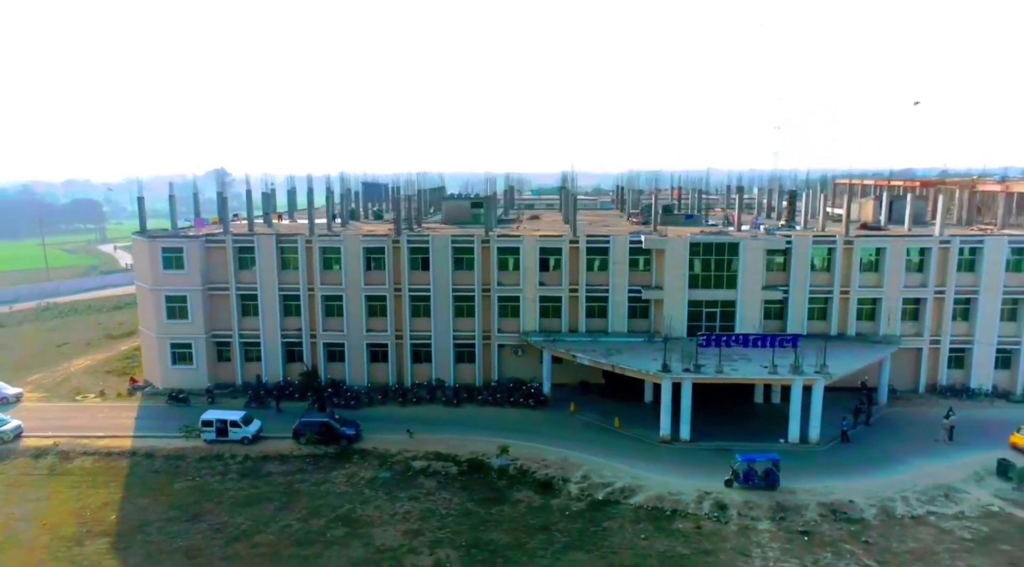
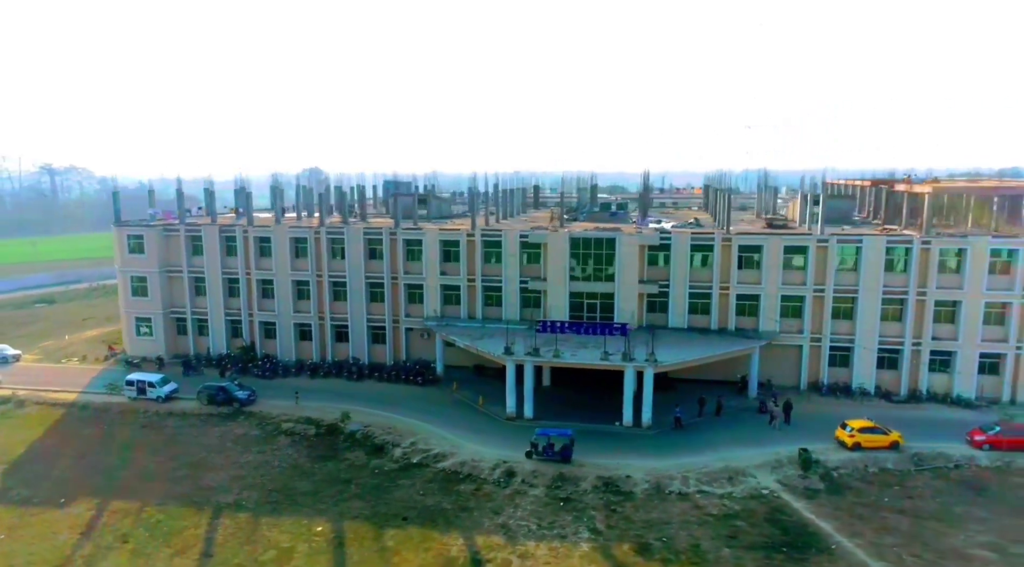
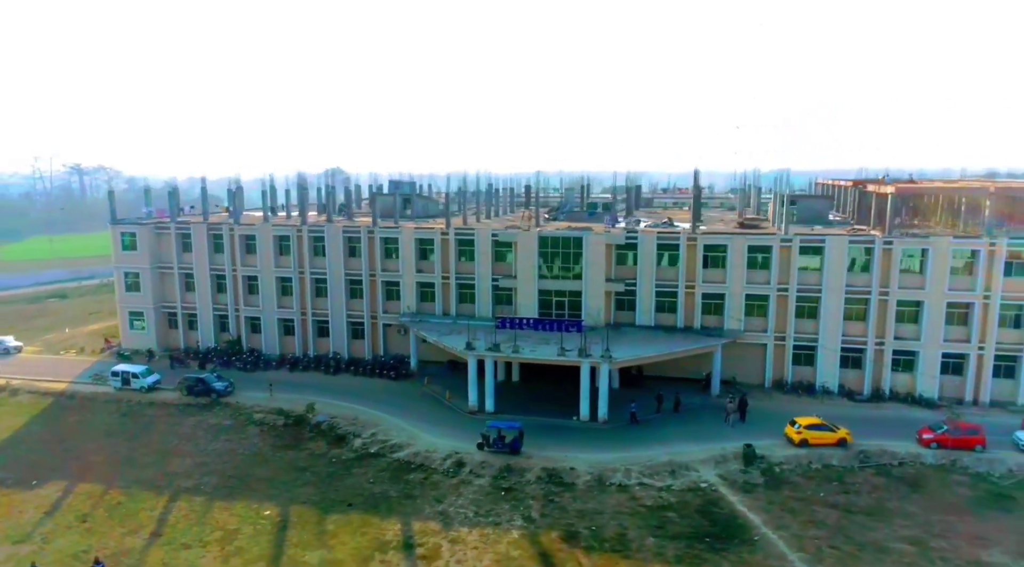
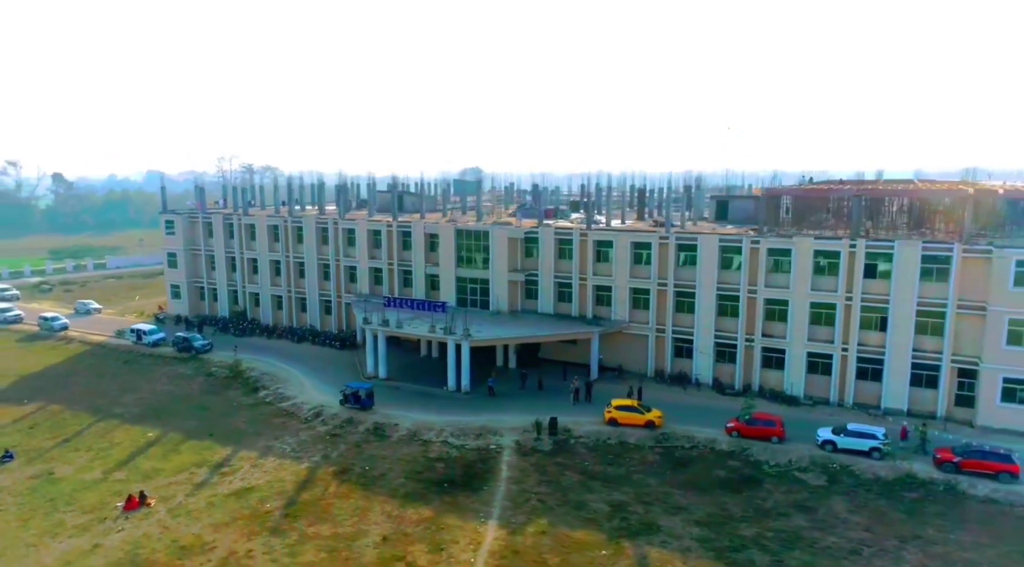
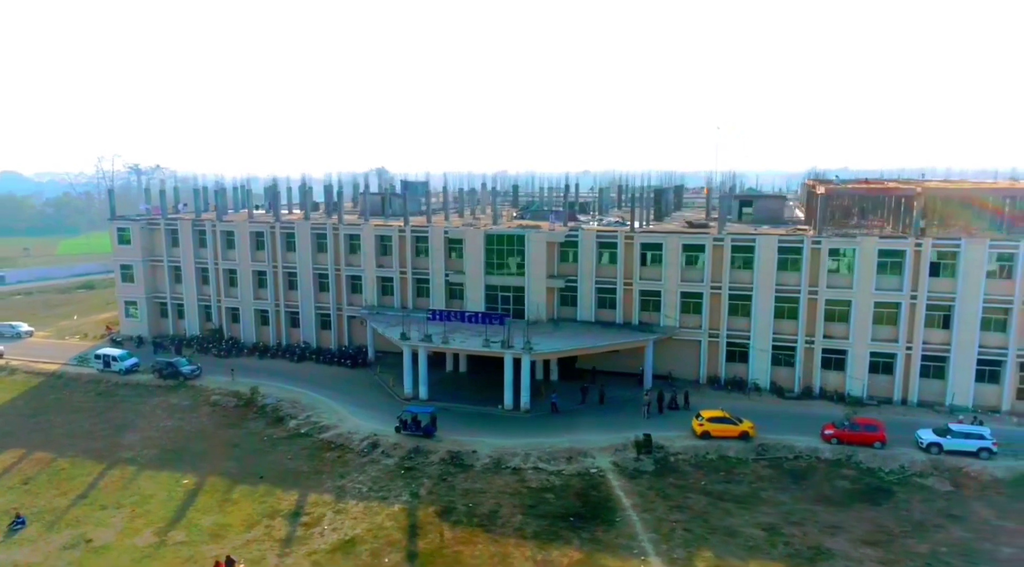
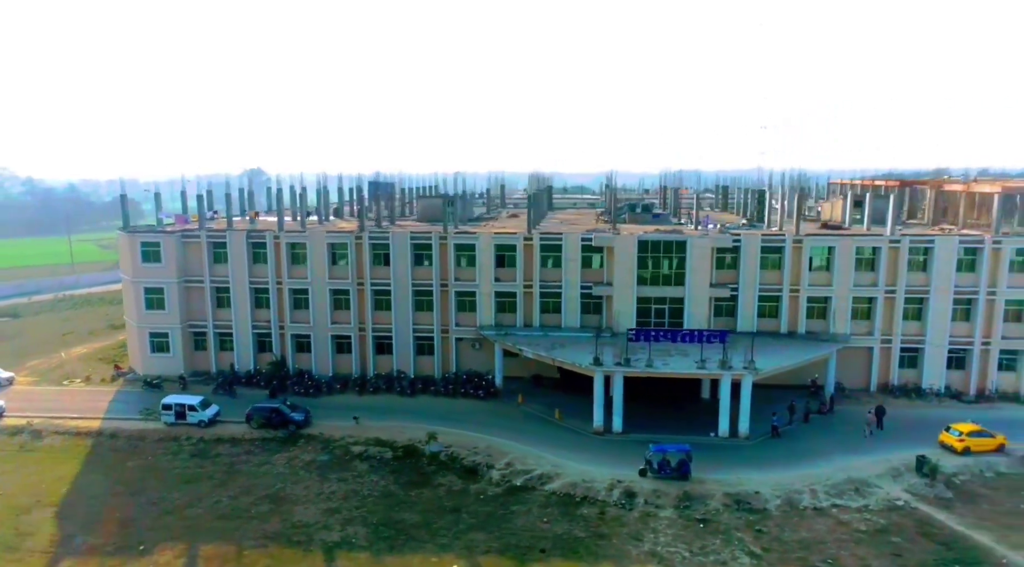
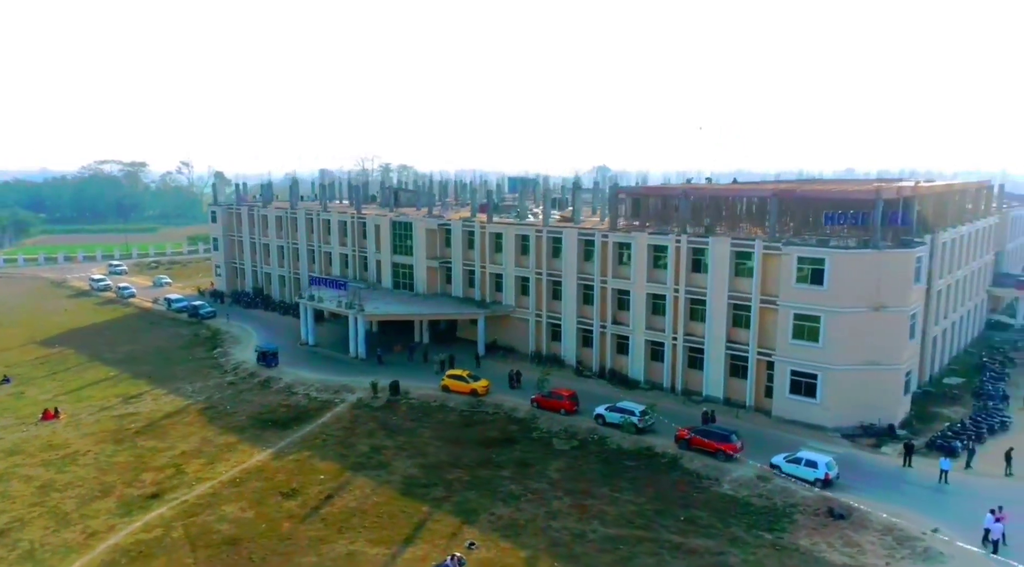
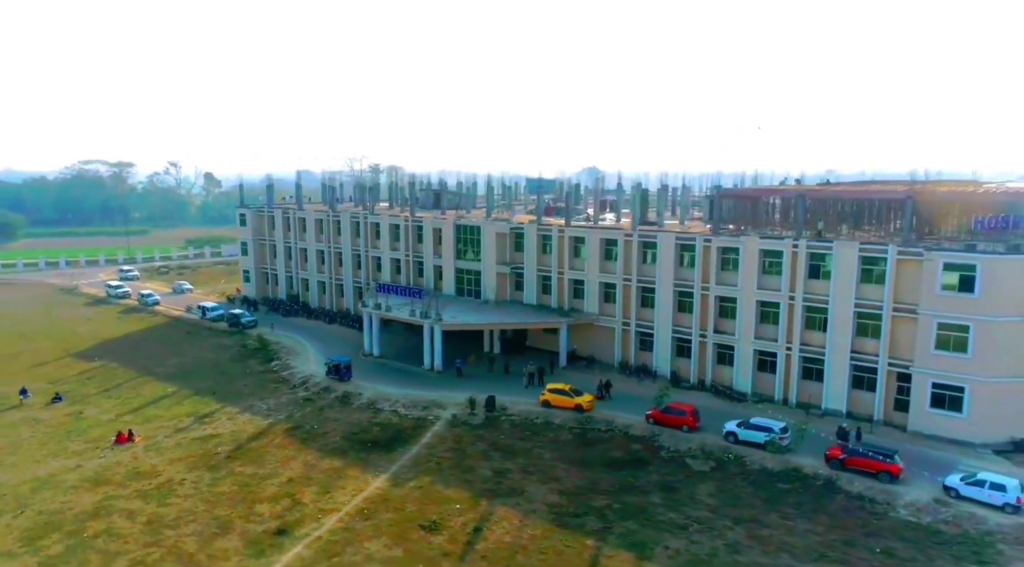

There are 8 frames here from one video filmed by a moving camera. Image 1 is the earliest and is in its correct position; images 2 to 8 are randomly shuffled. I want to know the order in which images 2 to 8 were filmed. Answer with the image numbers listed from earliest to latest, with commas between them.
6, 2, 3, 5, 4, 8, 7
